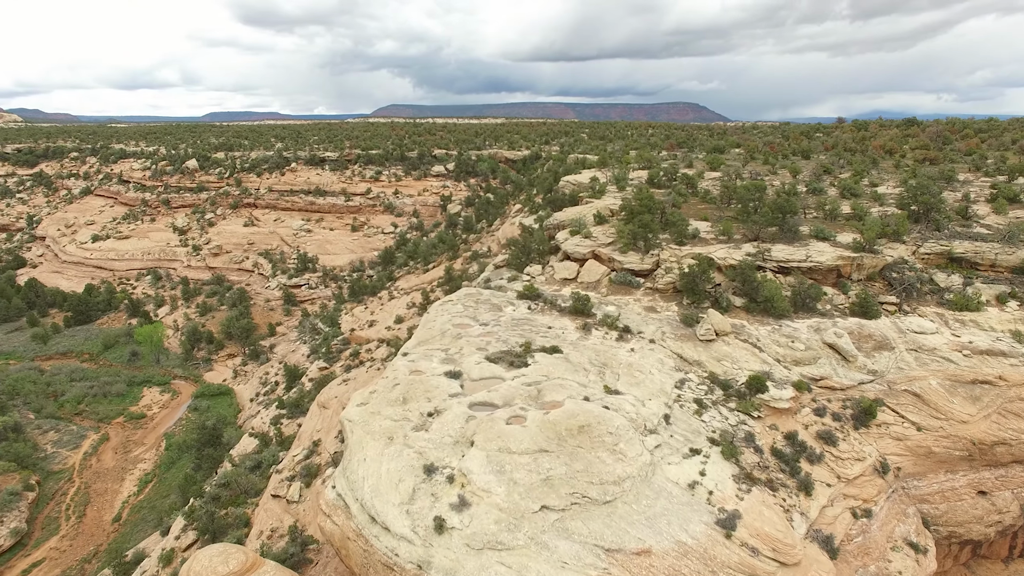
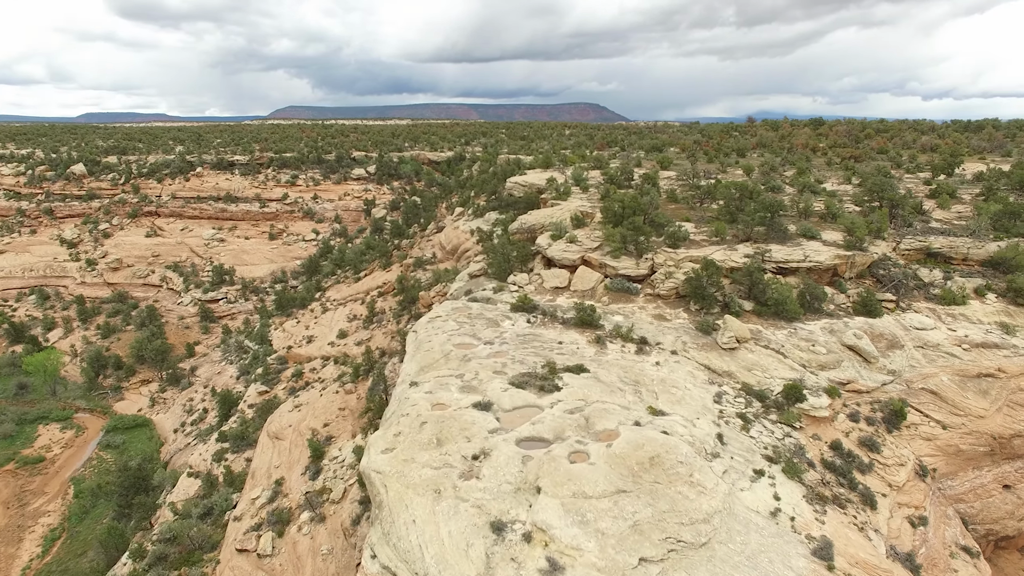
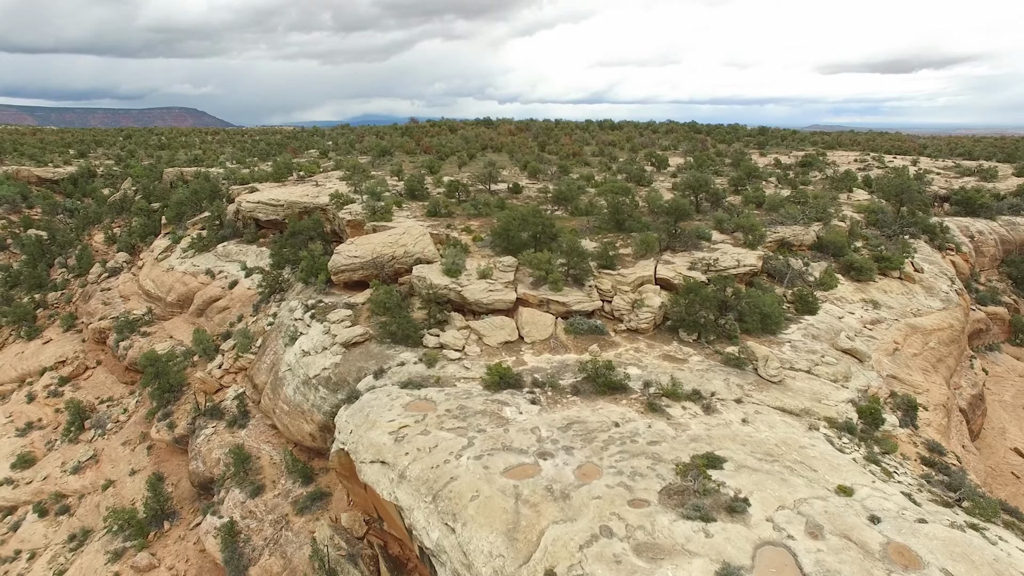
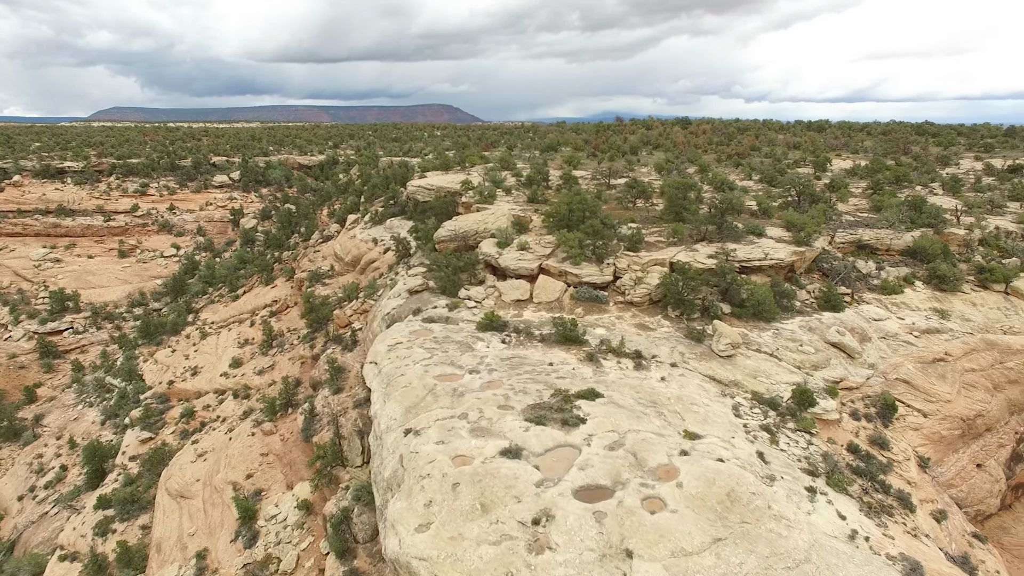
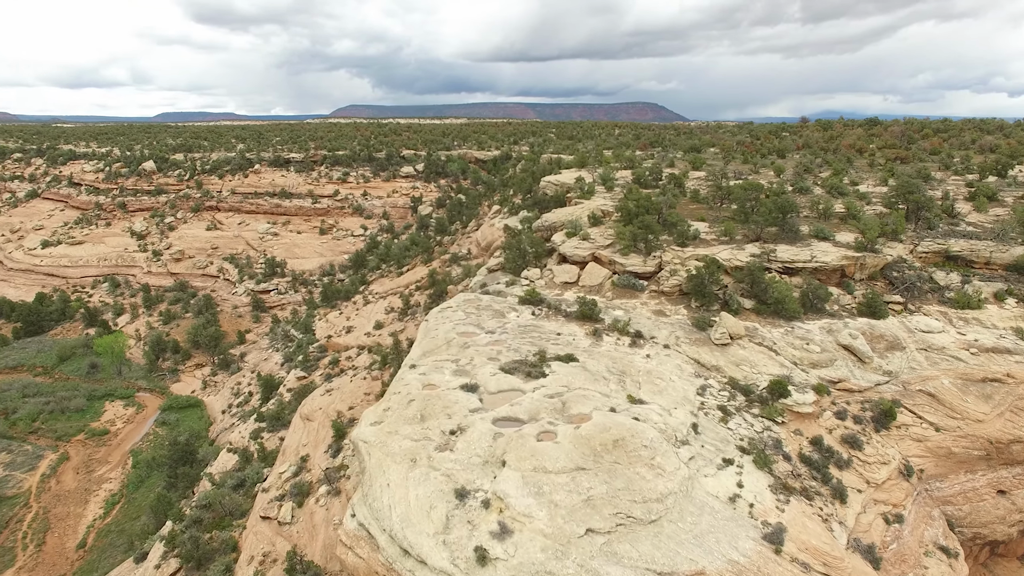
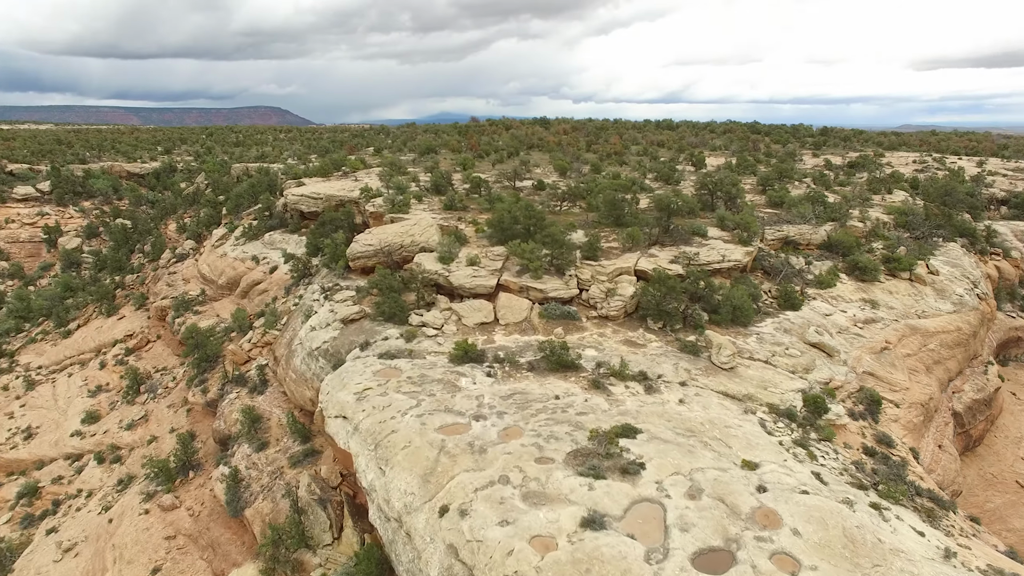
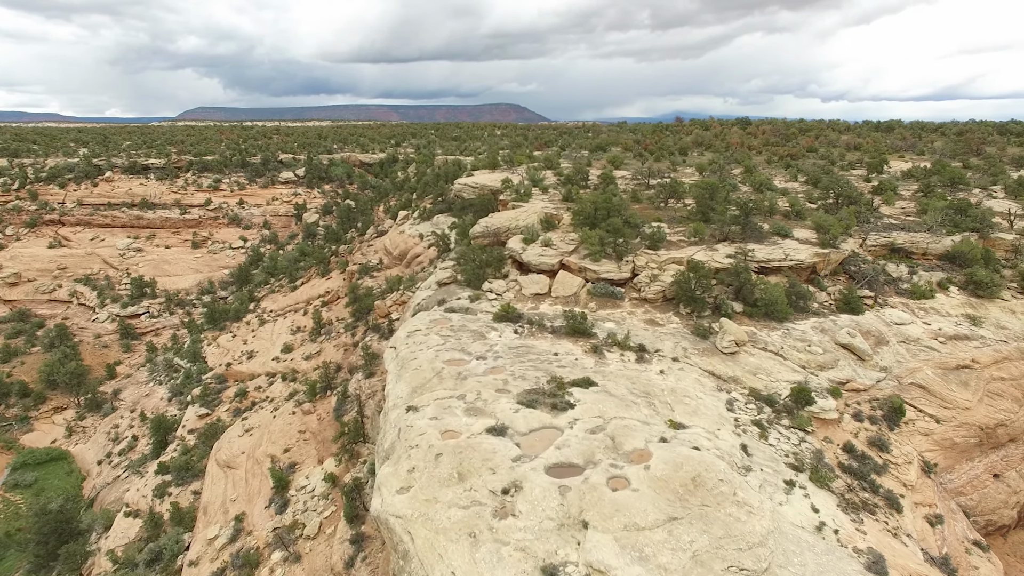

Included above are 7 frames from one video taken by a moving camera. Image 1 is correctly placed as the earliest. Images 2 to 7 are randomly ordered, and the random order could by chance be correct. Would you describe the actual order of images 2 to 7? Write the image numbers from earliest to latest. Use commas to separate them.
5, 2, 7, 4, 6, 3
